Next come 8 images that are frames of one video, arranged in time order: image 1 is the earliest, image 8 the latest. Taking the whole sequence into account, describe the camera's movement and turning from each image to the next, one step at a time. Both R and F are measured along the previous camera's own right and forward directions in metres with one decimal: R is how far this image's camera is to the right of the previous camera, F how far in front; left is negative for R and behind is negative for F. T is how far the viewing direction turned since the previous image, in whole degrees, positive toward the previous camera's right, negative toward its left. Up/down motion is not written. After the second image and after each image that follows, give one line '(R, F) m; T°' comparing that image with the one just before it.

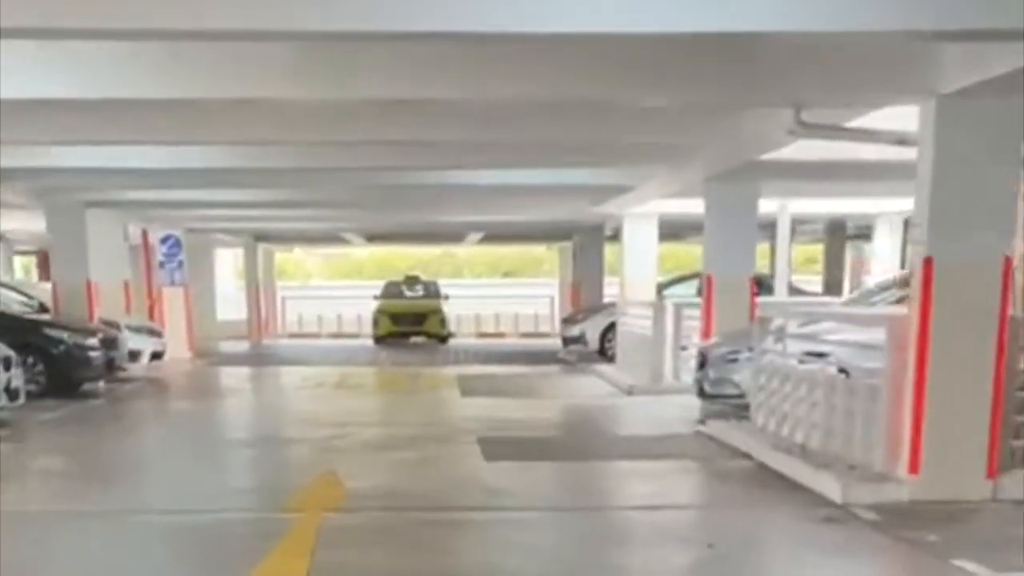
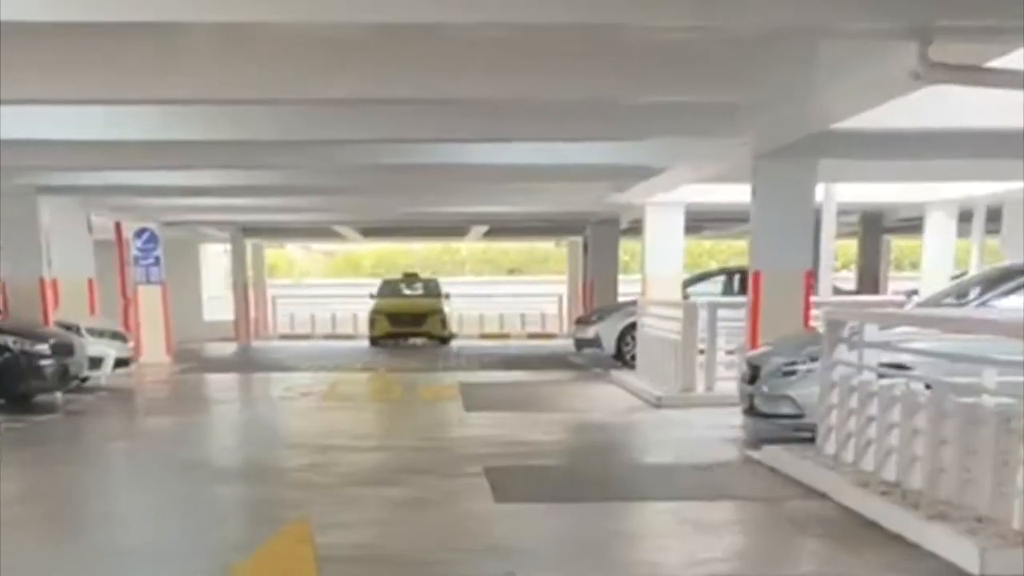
(-0.1, +1.3) m; 0°
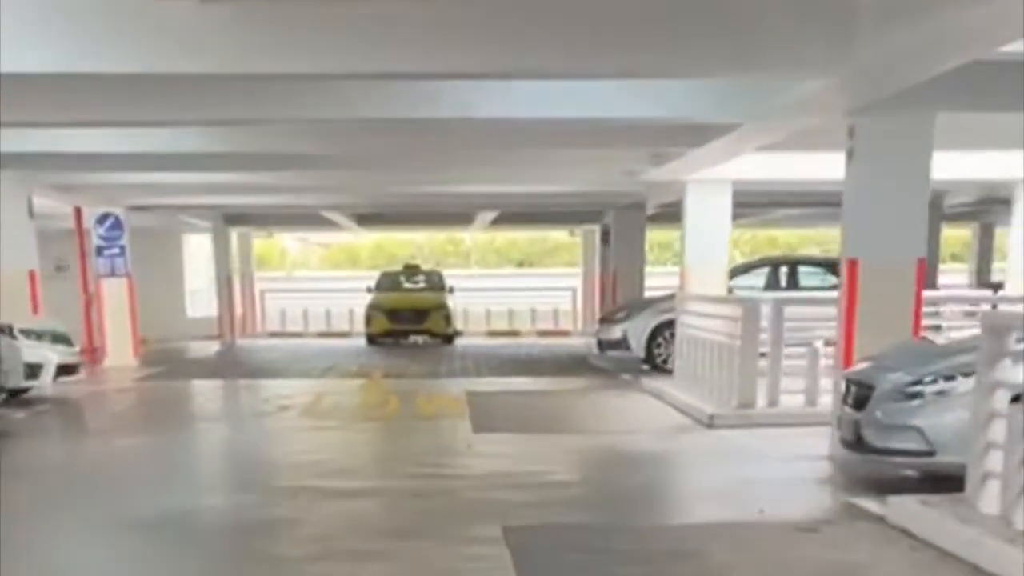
(-0.1, +1.7) m; 0°
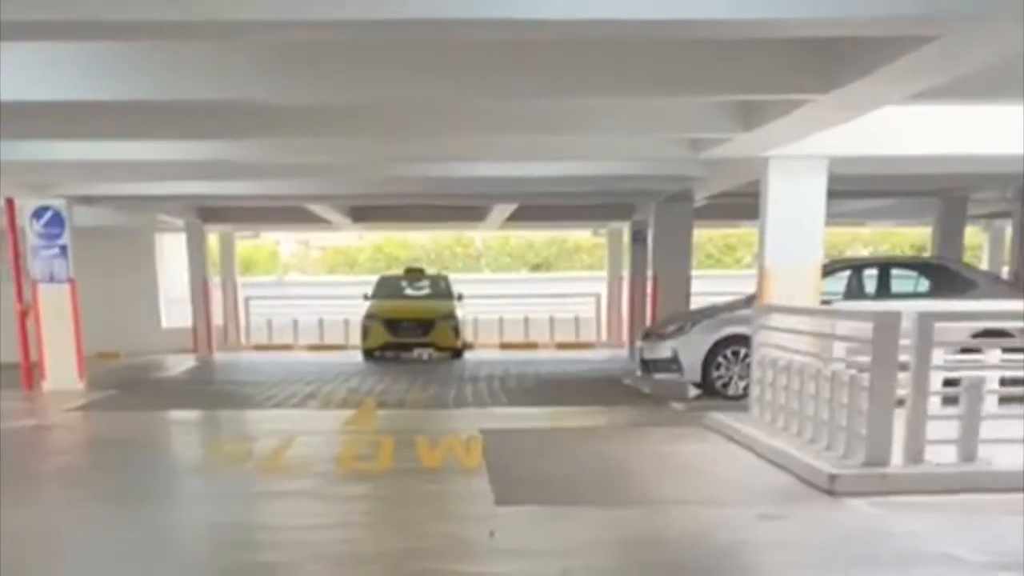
(-0.2, +2.2) m; 0°
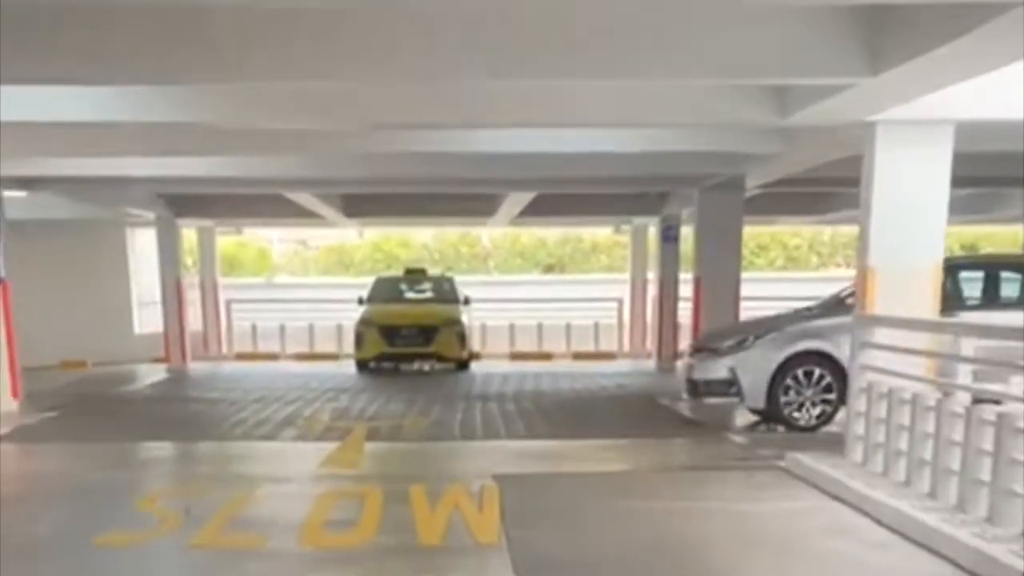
(-0.1, +1.8) m; 0°
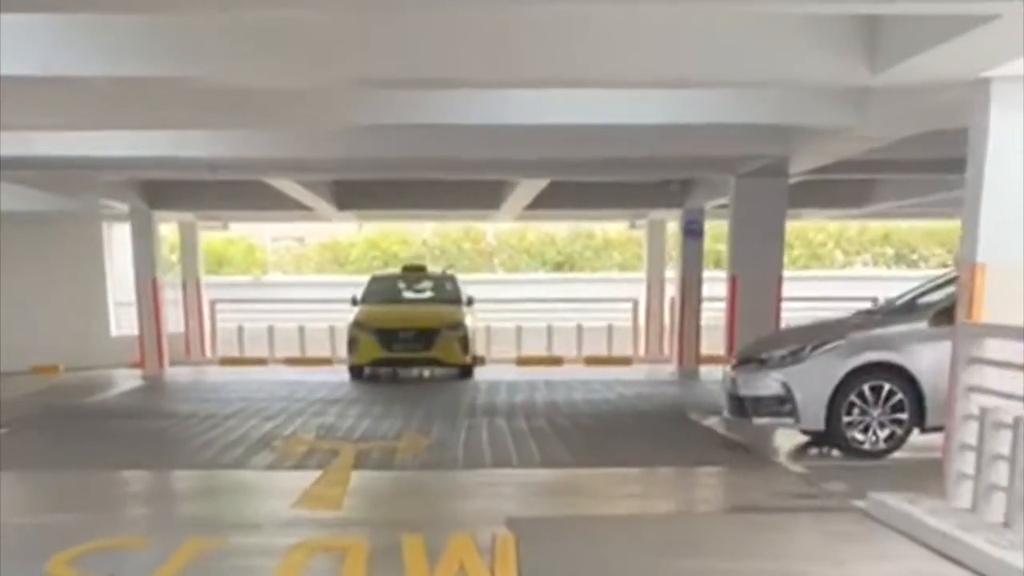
(-0.1, +1.2) m; 0°
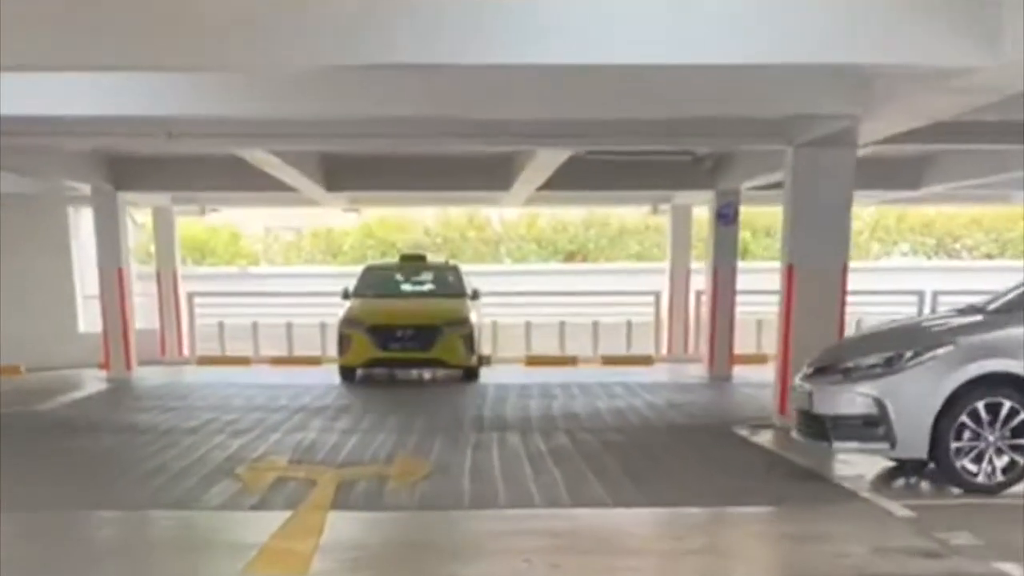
(-0.1, +1.4) m; 0°
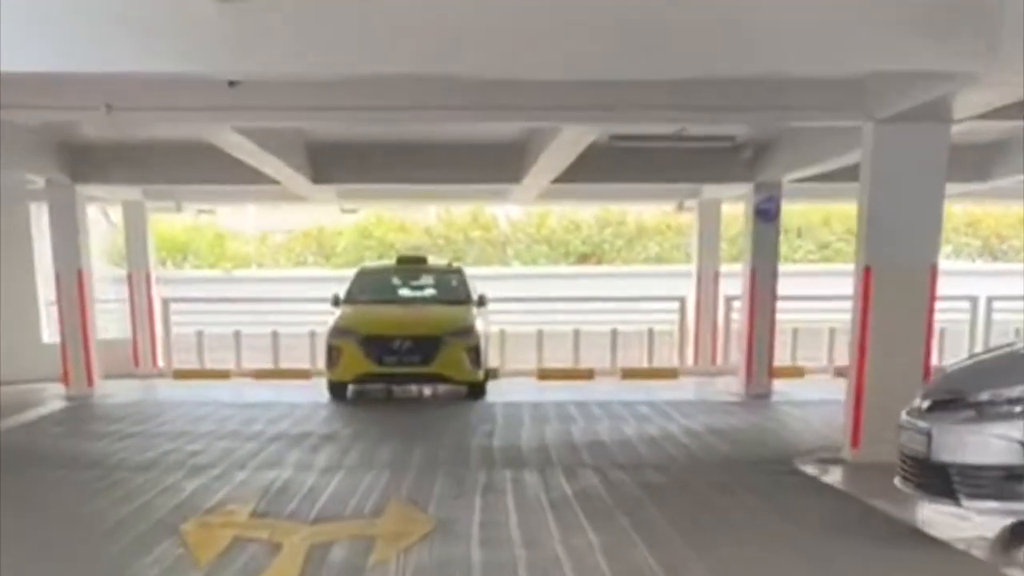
(-0.1, +1.3) m; 0°
